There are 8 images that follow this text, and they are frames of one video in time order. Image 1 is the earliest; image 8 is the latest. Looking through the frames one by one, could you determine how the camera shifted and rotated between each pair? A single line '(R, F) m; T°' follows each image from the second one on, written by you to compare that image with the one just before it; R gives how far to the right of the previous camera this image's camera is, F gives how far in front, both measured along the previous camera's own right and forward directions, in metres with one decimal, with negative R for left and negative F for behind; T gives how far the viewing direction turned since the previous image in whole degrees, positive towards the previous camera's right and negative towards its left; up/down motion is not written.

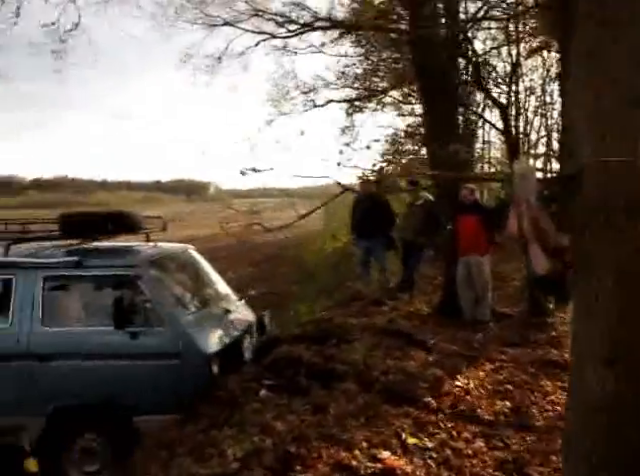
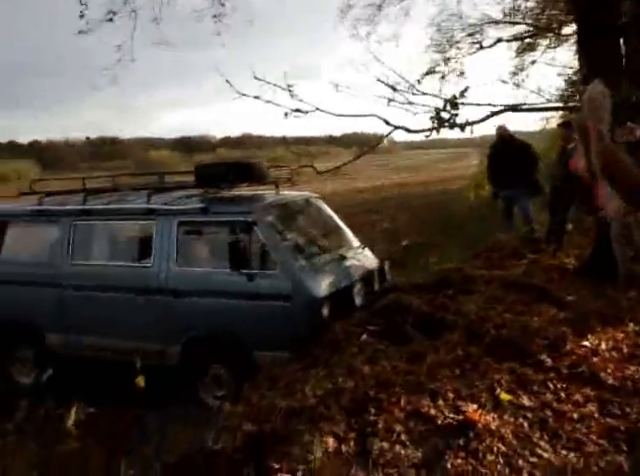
(+0.6, +0.1) m; -18°
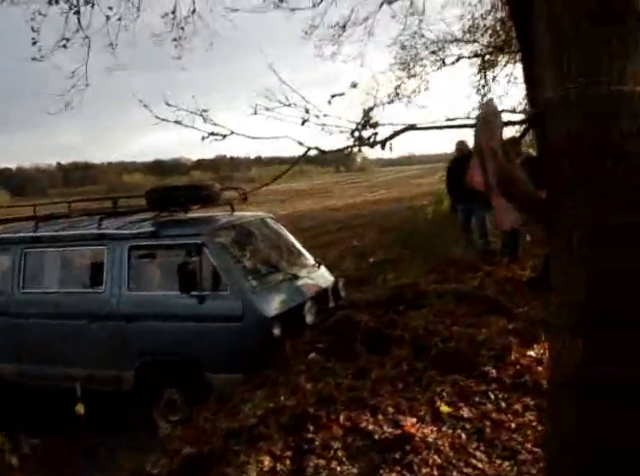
(+0.3, -0.1) m; +3°
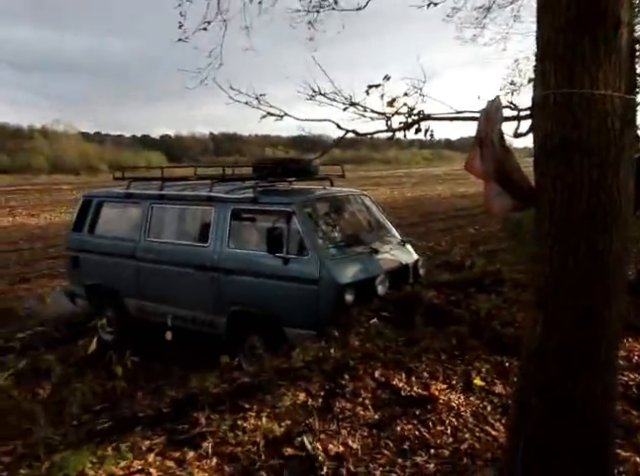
(+0.6, -0.4) m; -14°
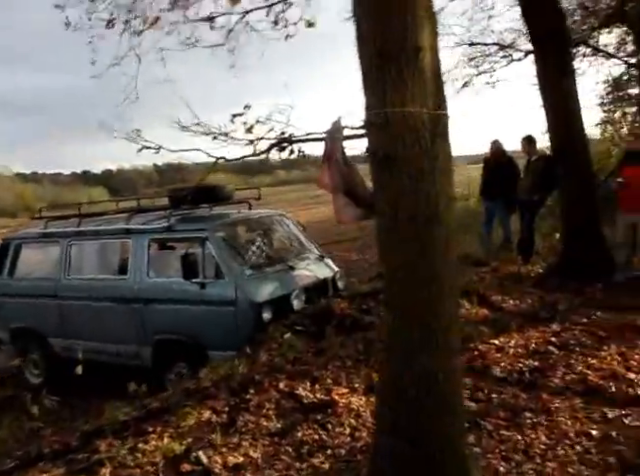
(+0.5, -0.2) m; +5°
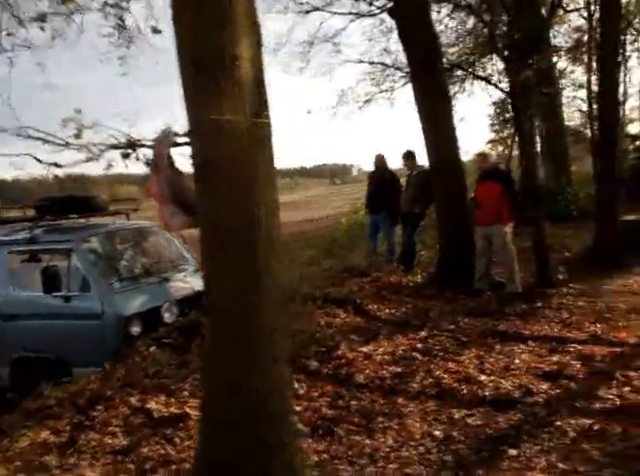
(+0.5, 0.0) m; +9°
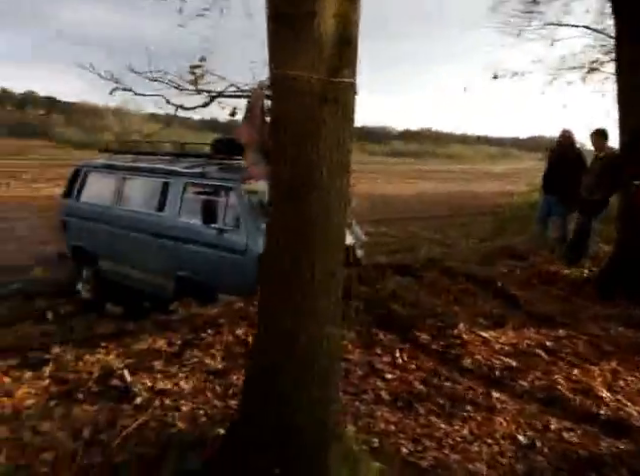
(+0.6, +0.2) m; -20°
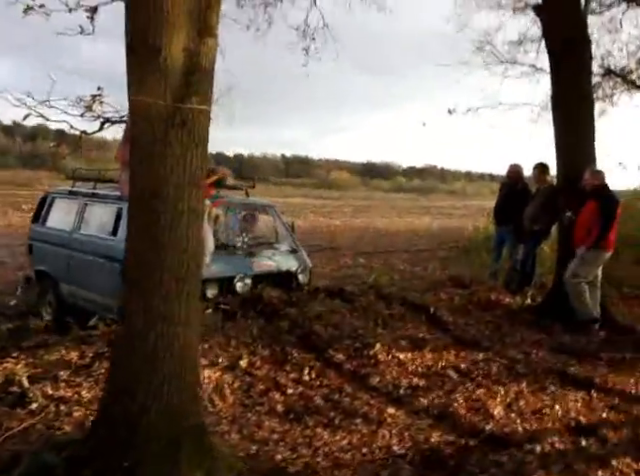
(+0.8, -0.3) m; 0°
